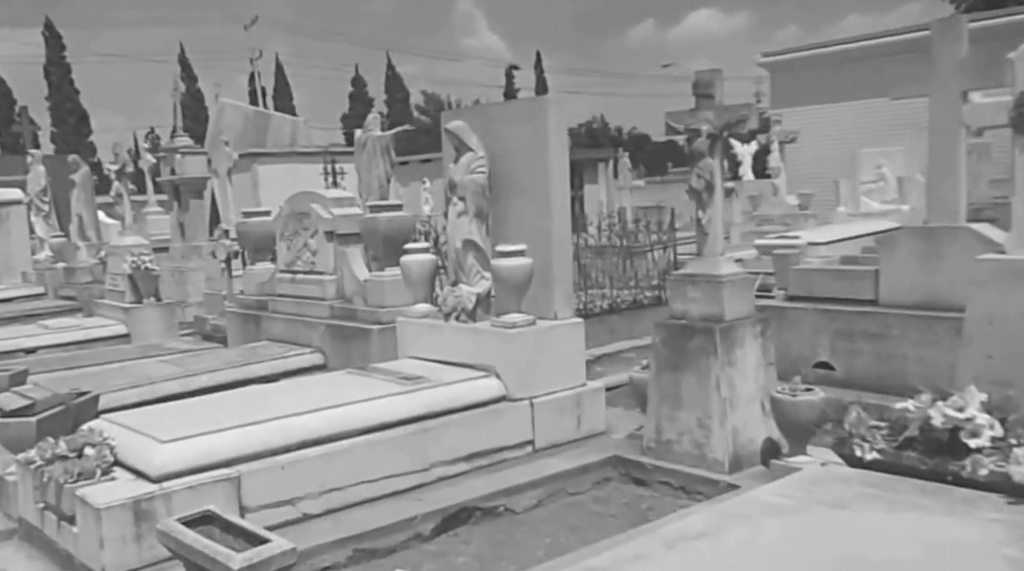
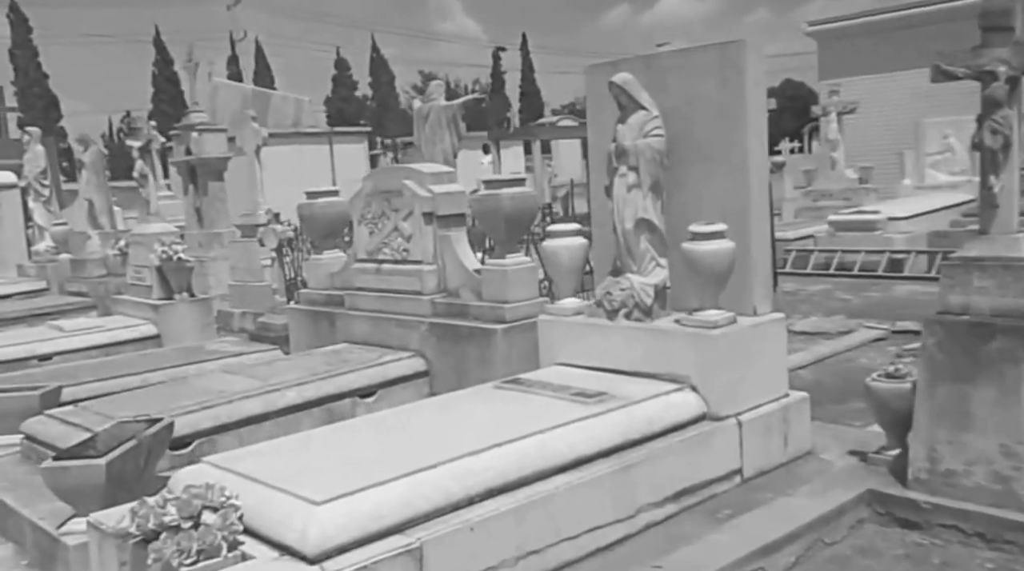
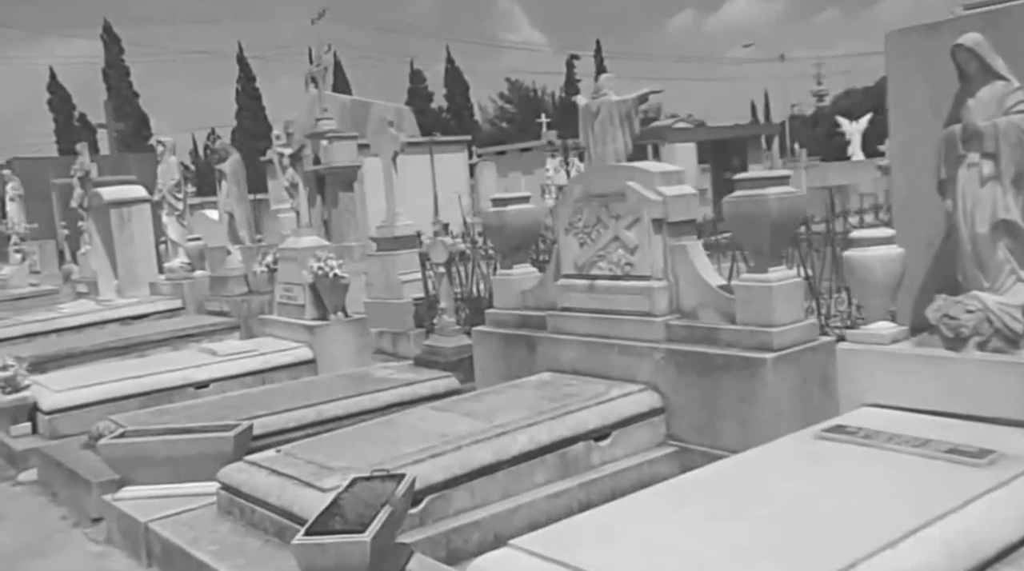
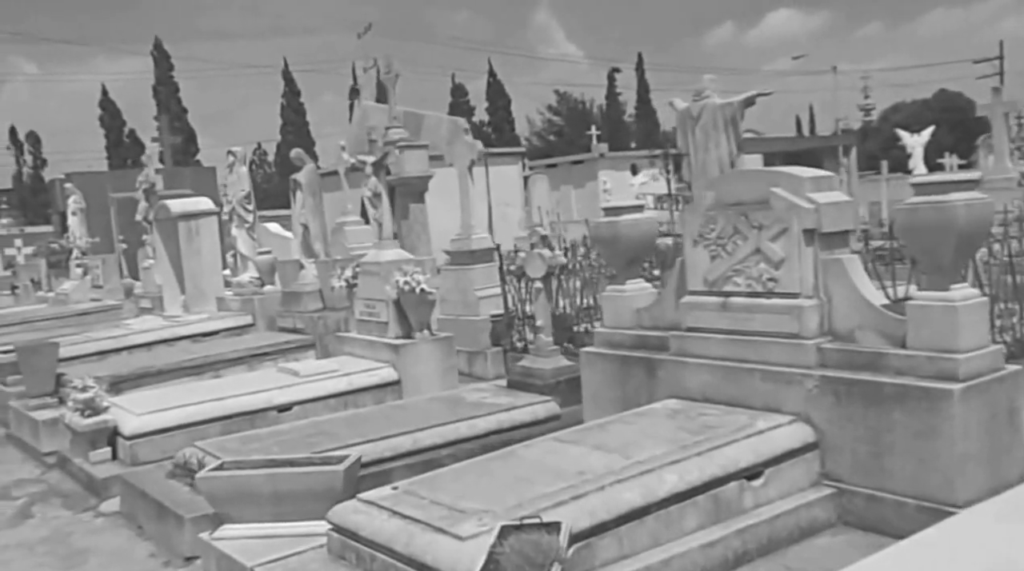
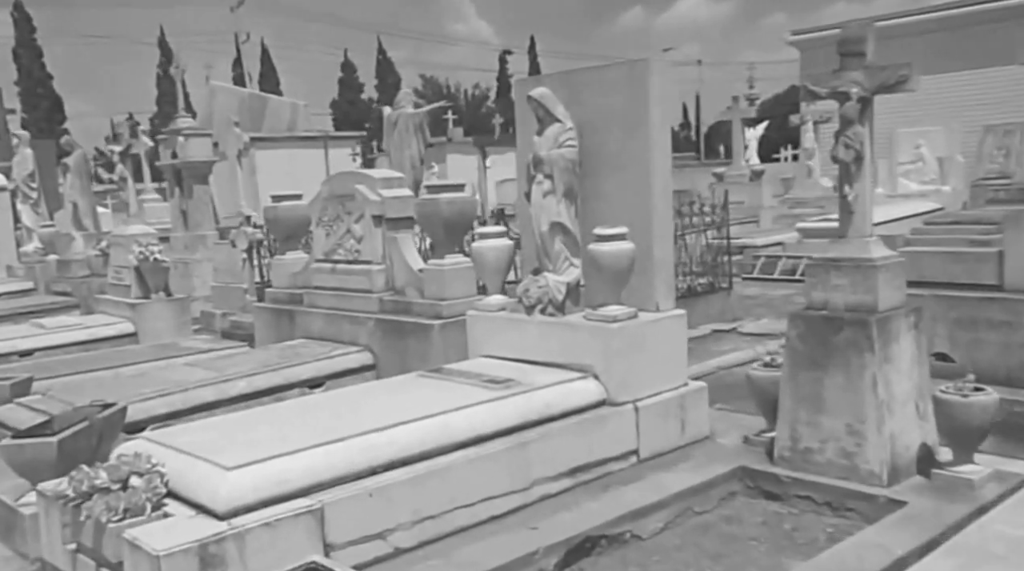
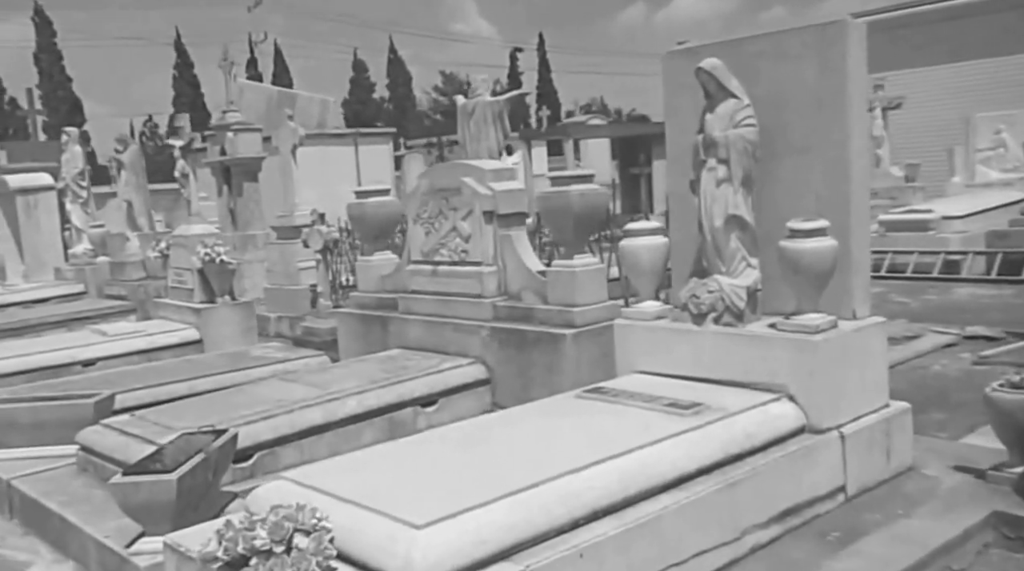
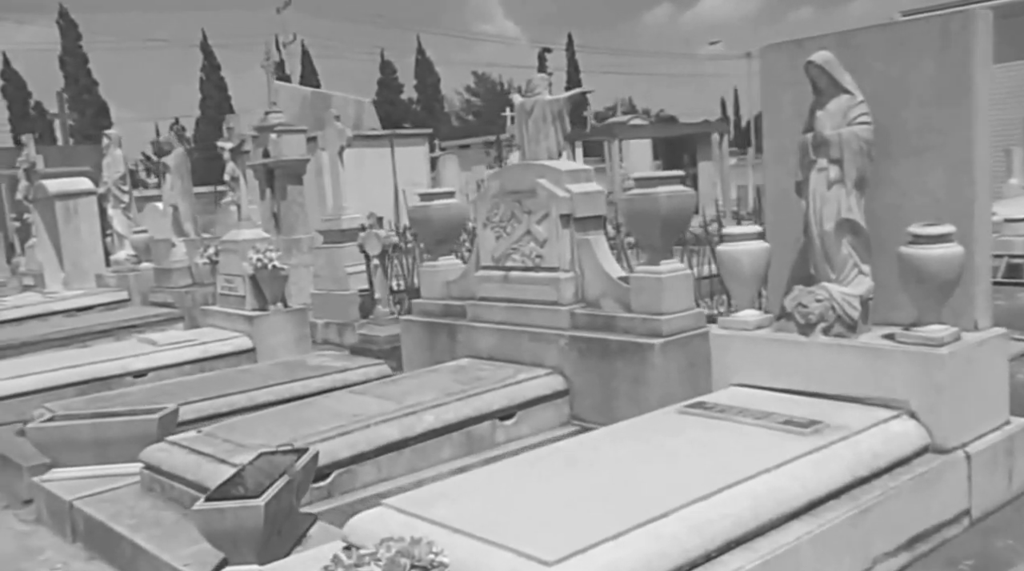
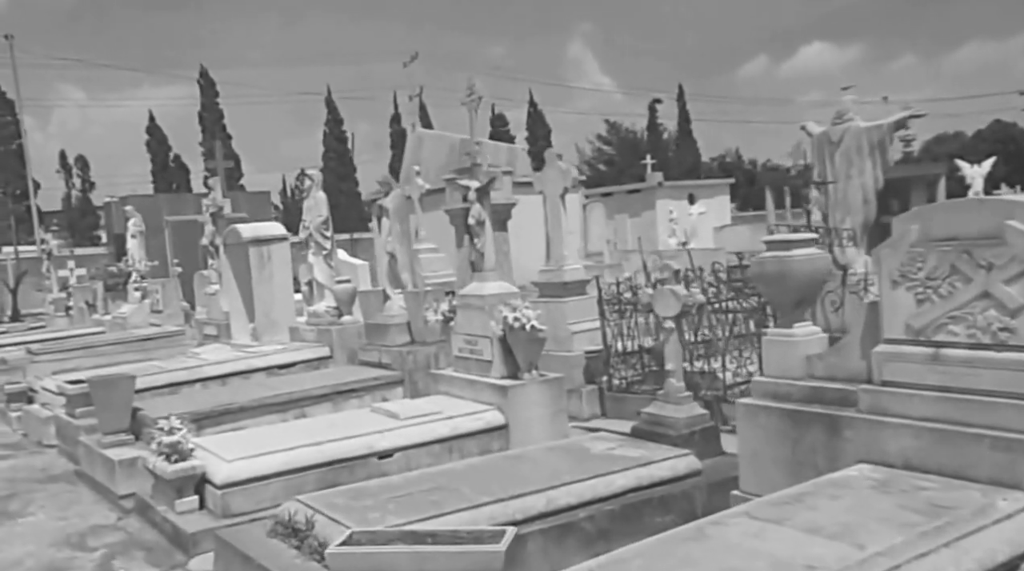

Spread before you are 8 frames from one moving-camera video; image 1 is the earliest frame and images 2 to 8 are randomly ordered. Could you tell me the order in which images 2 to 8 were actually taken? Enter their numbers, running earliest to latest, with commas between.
5, 2, 6, 7, 3, 4, 8
